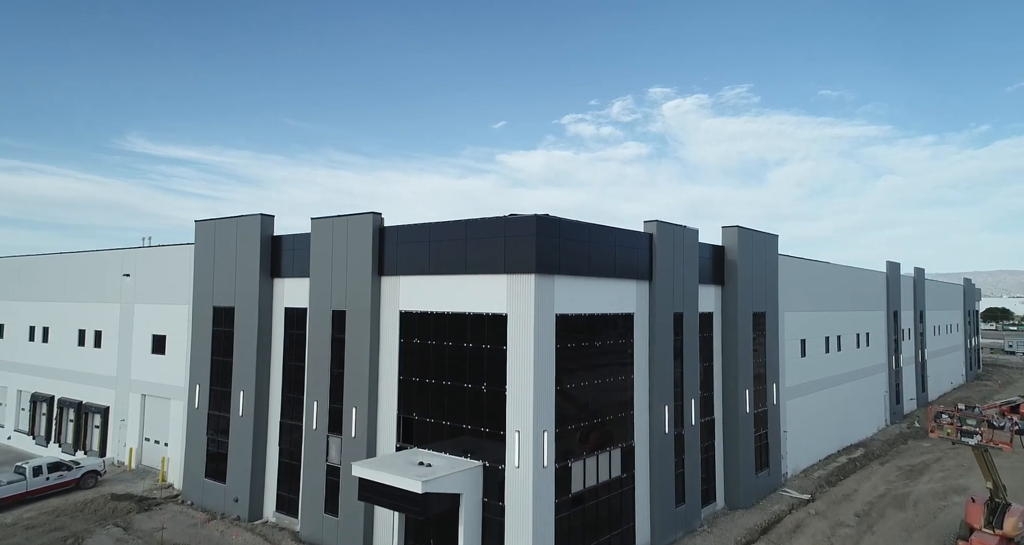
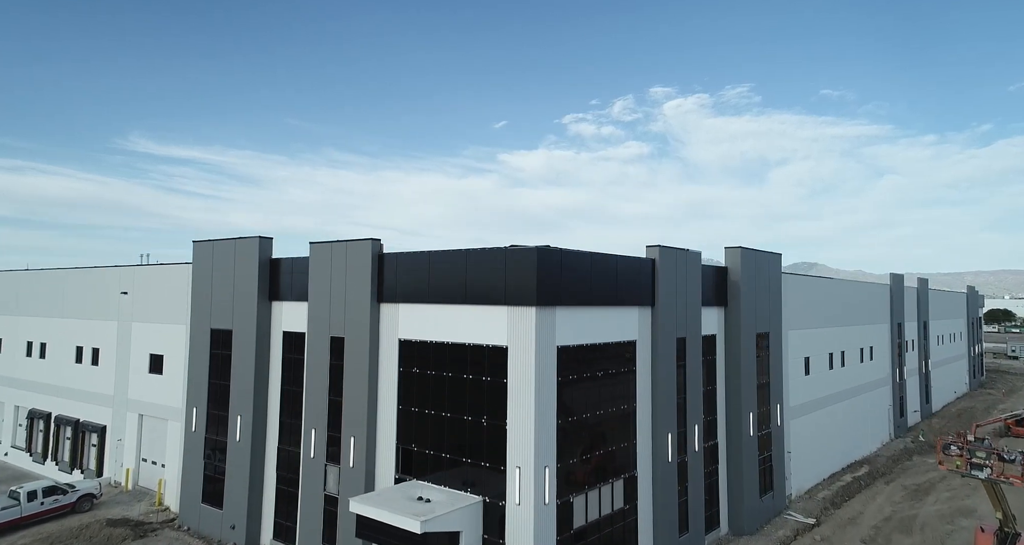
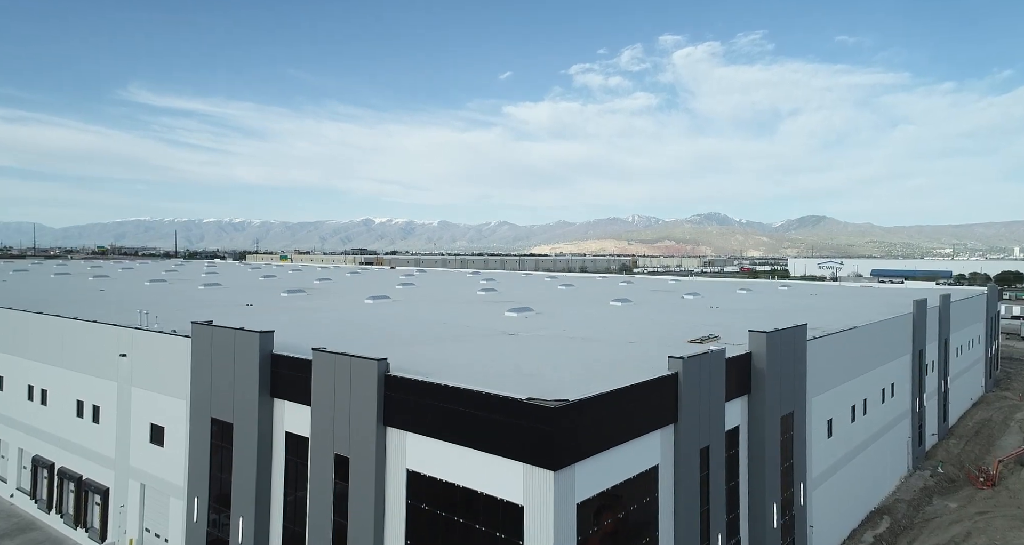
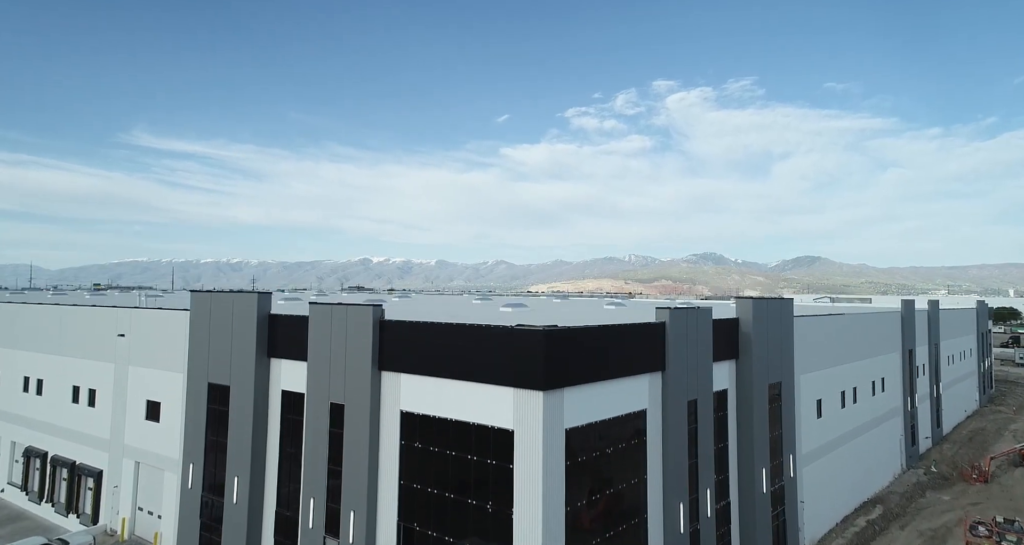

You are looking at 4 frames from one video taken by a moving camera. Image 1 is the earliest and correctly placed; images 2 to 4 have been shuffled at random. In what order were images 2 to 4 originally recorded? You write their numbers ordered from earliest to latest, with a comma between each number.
2, 4, 3
